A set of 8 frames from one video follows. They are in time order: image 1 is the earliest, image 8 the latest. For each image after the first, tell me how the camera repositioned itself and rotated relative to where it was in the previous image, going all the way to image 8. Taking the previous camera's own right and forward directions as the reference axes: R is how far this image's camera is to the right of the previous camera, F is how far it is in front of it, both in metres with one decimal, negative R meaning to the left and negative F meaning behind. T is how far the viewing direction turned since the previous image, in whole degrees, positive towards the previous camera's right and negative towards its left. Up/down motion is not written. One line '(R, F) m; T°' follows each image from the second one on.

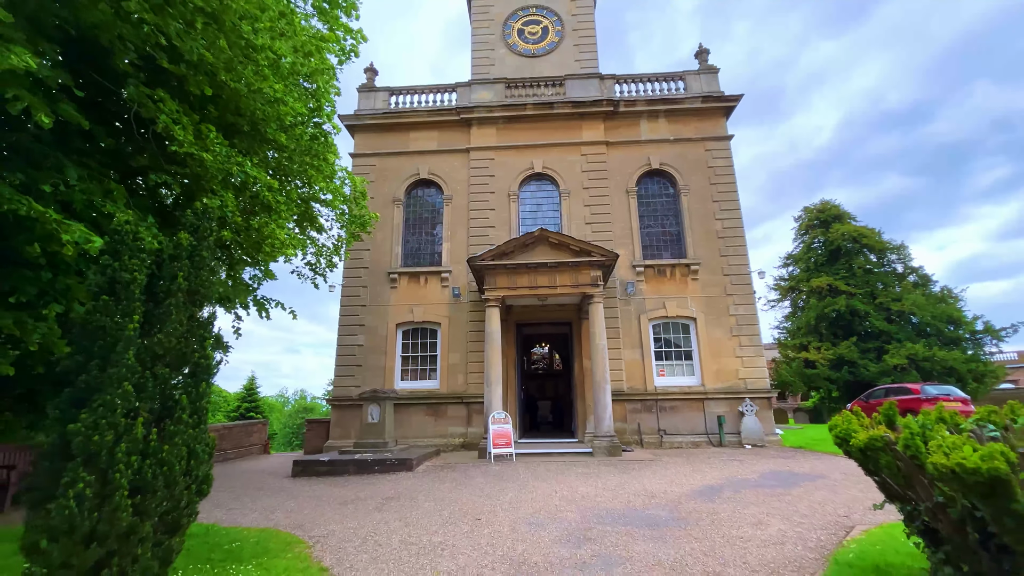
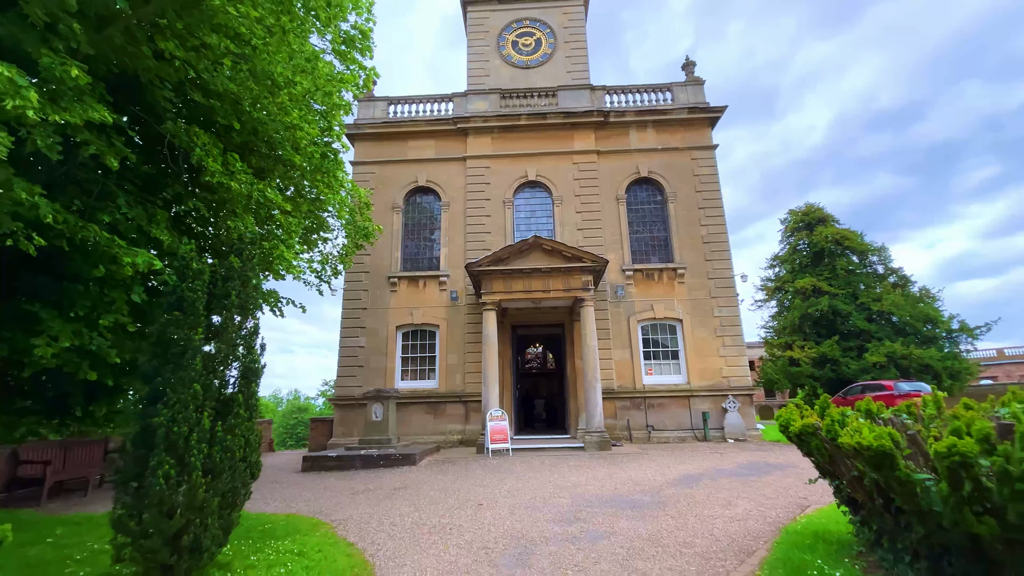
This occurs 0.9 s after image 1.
(-0.1, -0.7) m; +1°
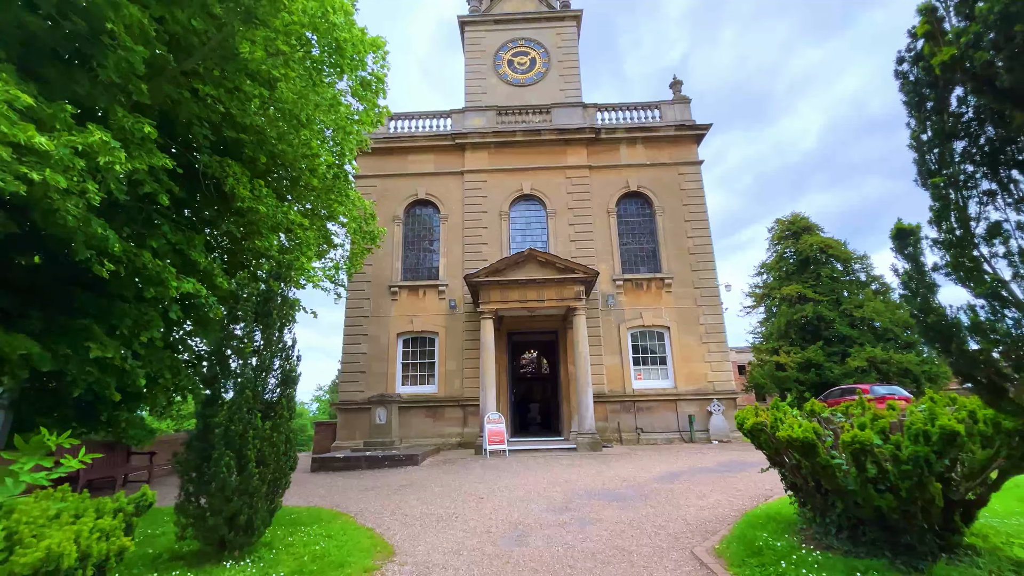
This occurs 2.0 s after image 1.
(-0.1, -0.8) m; +1°
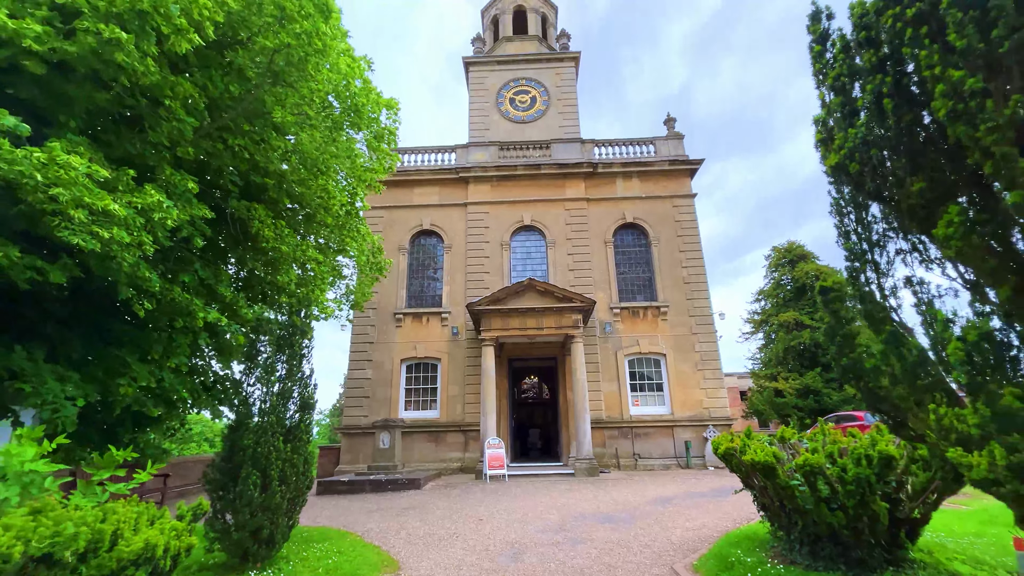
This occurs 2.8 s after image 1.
(+0.1, -0.6) m; 0°
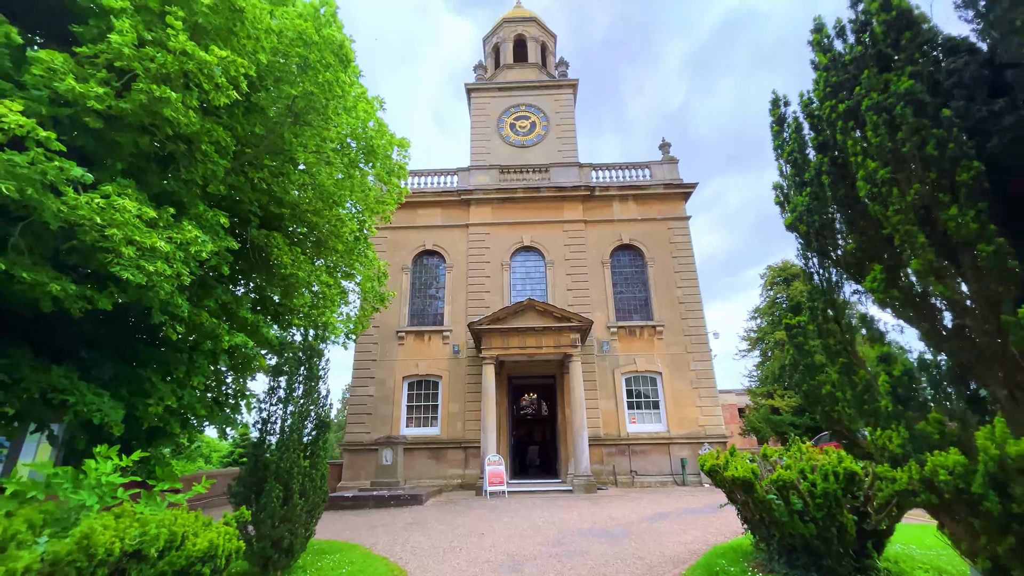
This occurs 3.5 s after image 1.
(0.0, -0.5) m; 0°
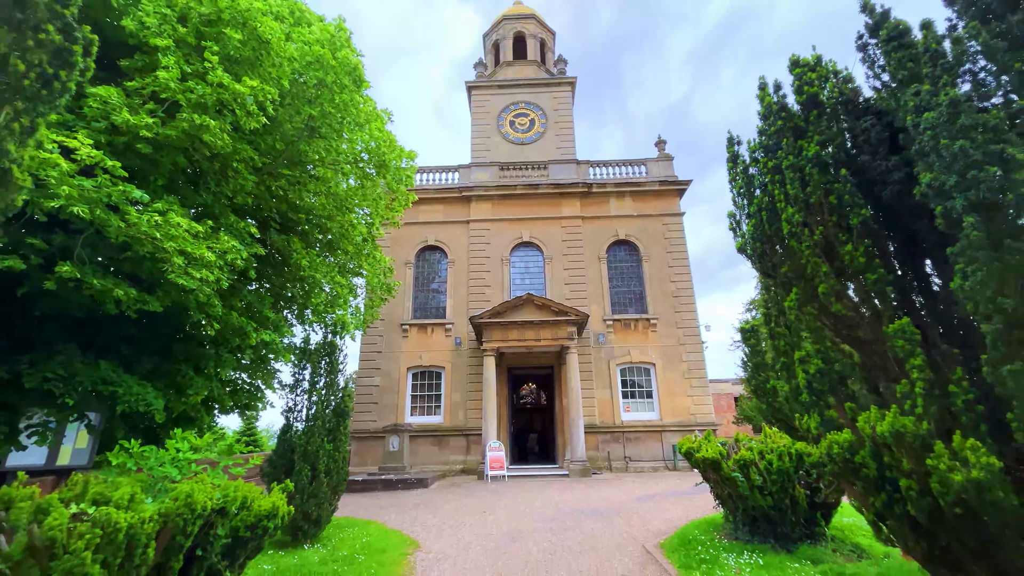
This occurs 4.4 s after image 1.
(0.0, -0.7) m; 0°
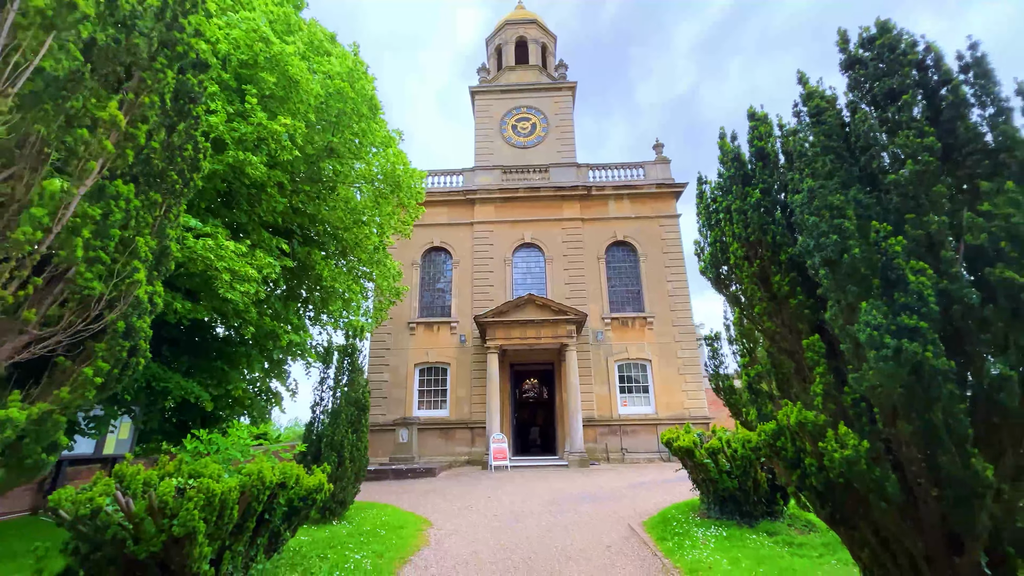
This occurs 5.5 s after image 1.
(0.0, -0.9) m; 0°
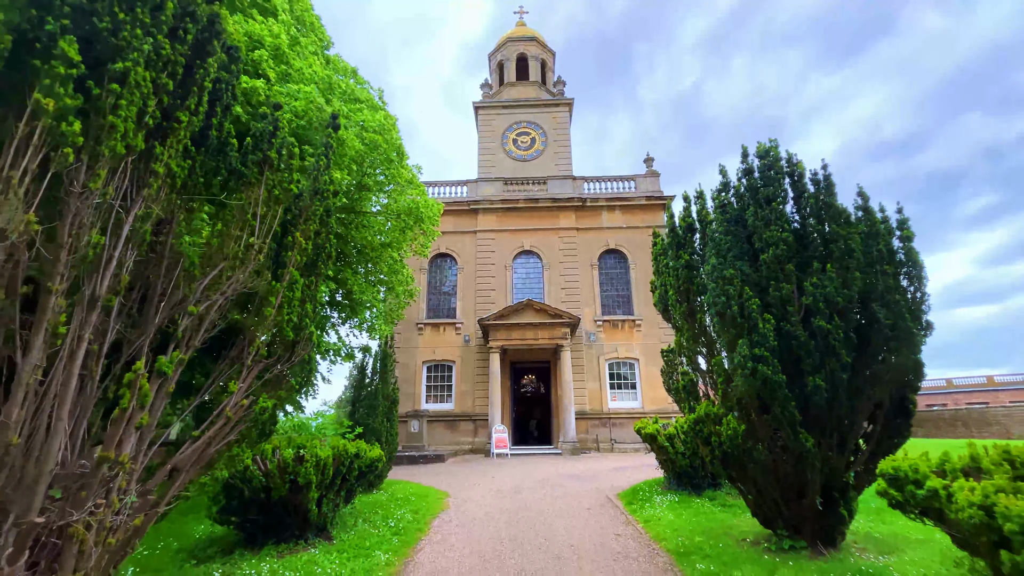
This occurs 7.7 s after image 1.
(-0.1, -1.9) m; 0°
